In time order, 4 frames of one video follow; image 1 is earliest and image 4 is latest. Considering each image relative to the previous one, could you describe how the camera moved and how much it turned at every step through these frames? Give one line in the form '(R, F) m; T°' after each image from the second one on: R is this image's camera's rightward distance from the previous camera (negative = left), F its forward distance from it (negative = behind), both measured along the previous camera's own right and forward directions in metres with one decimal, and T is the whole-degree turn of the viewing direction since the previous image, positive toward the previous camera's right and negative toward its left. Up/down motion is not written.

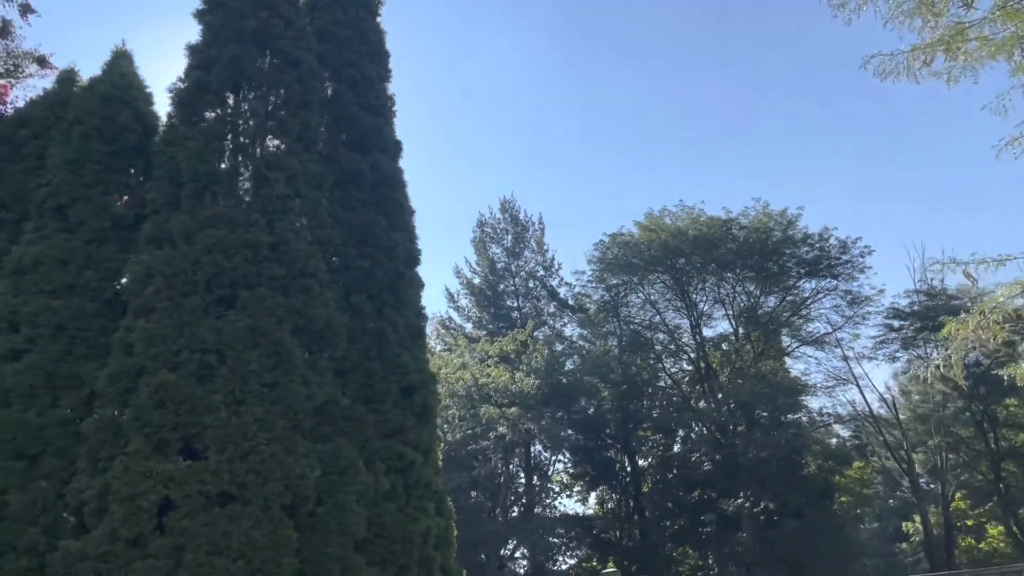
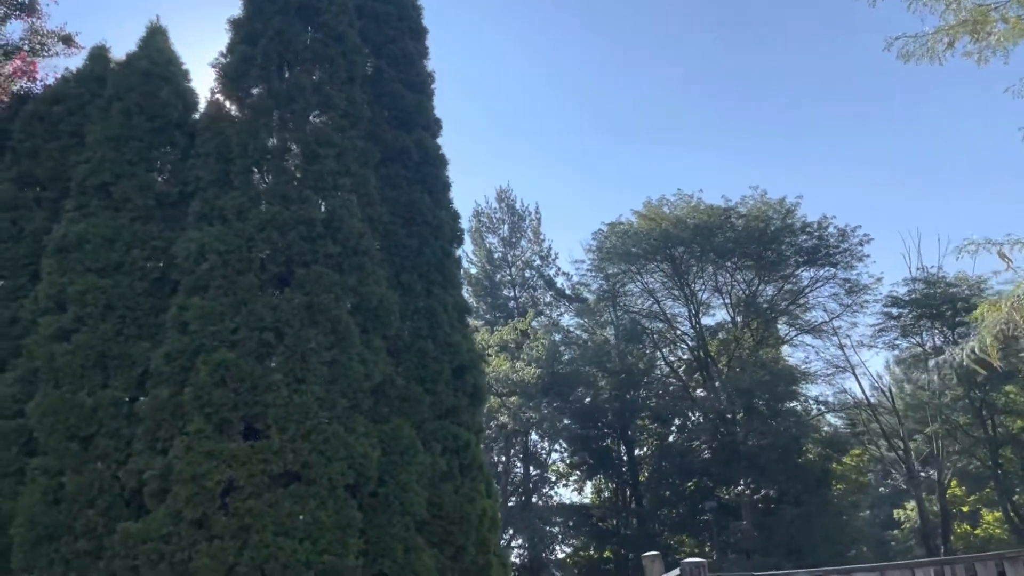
(-0.6, +0.1) m; +1°
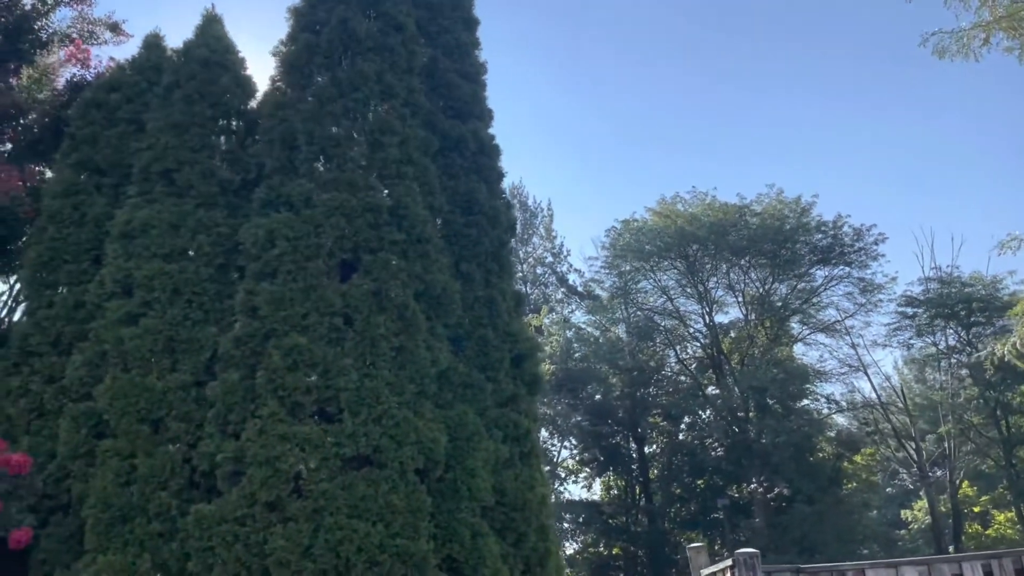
(-0.5, 0.0) m; 0°
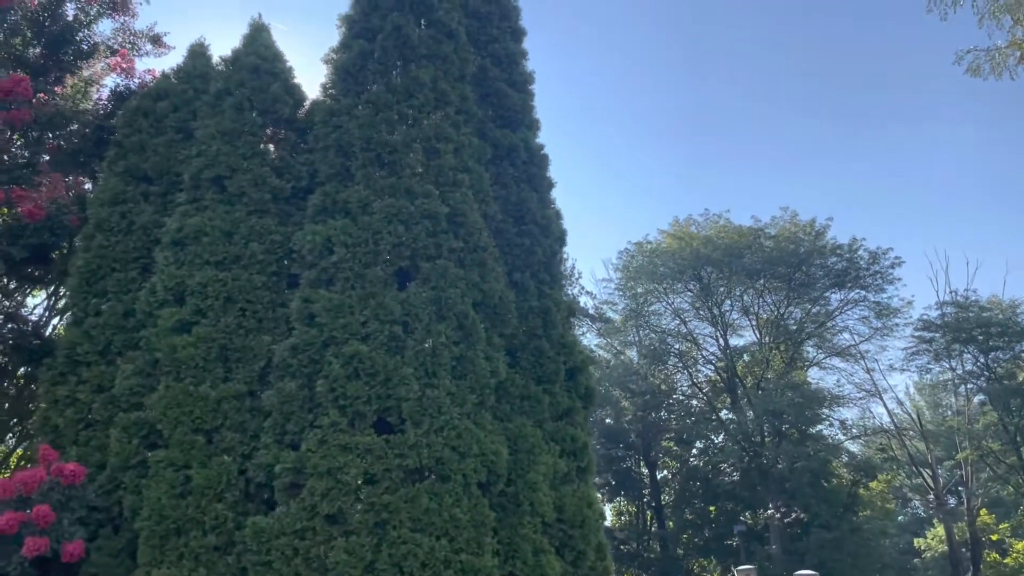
(-0.4, +0.1) m; 0°
